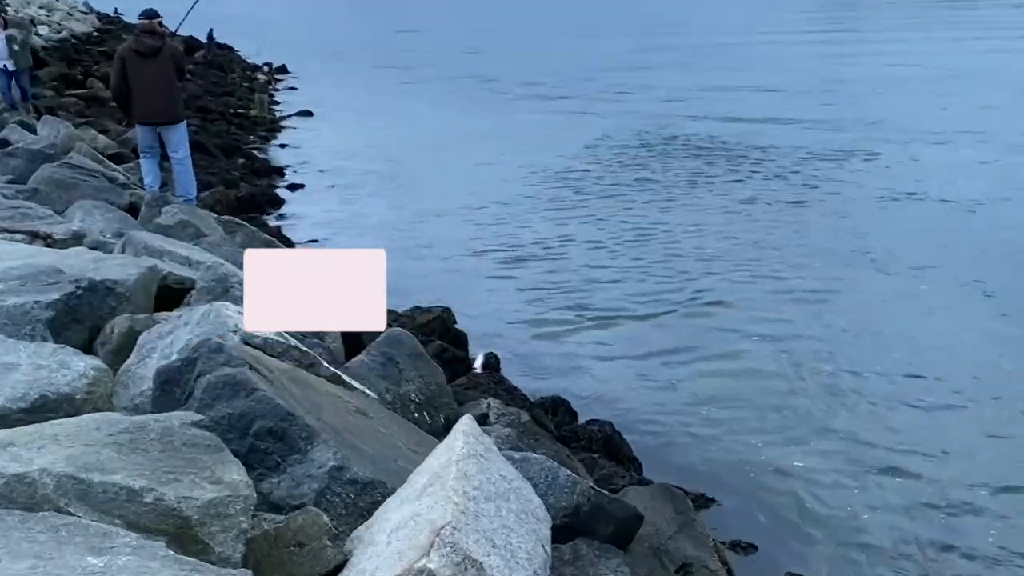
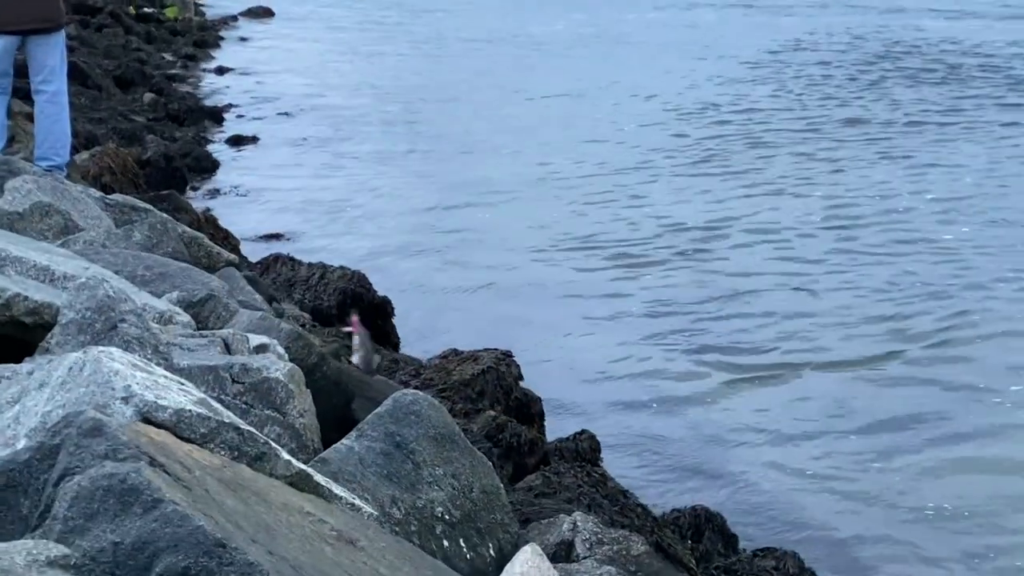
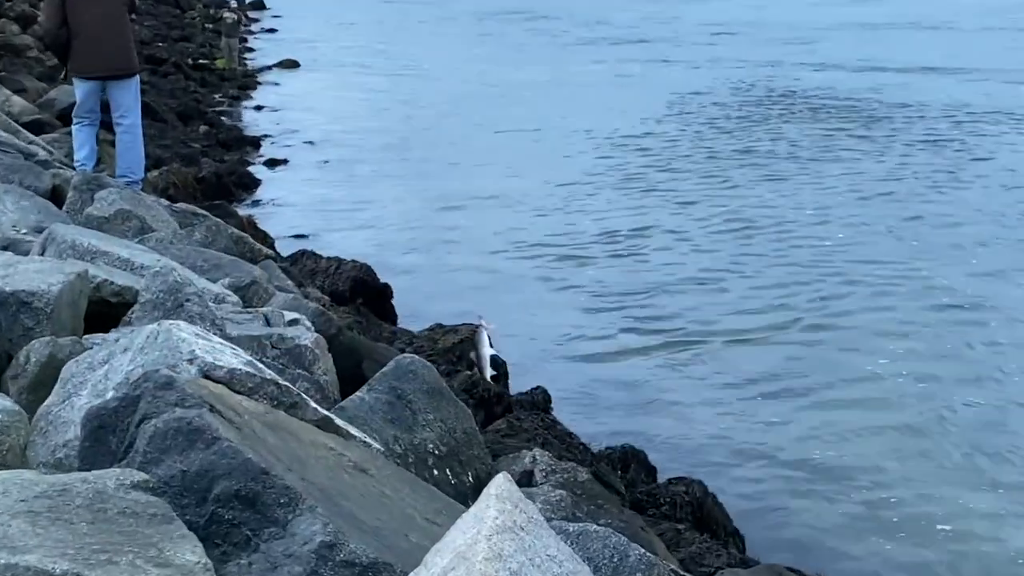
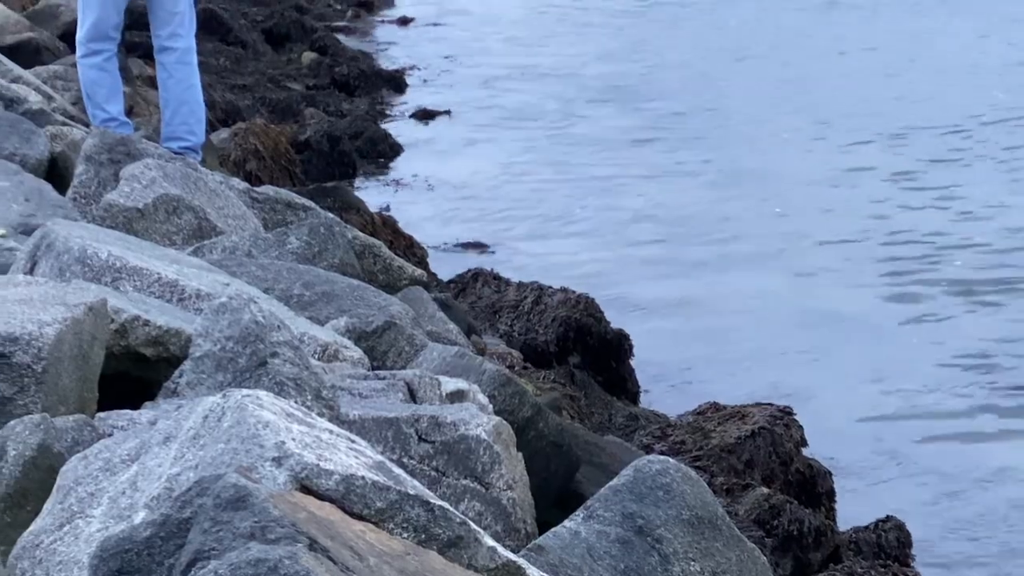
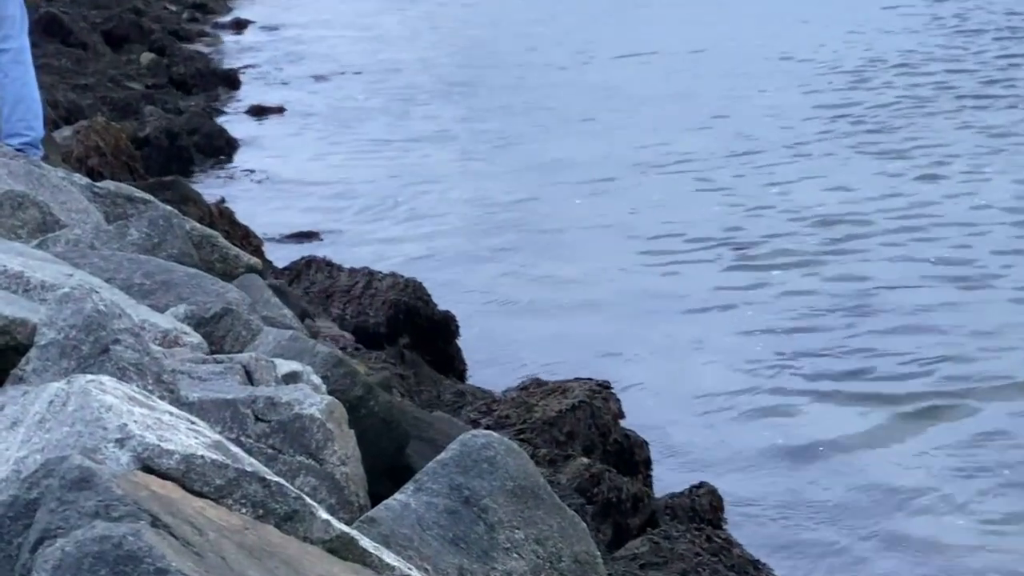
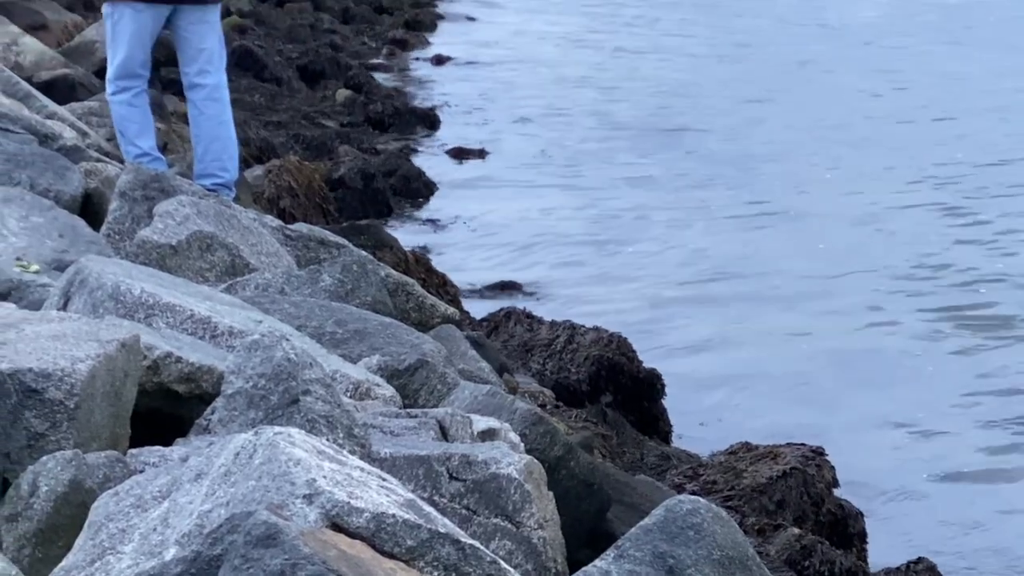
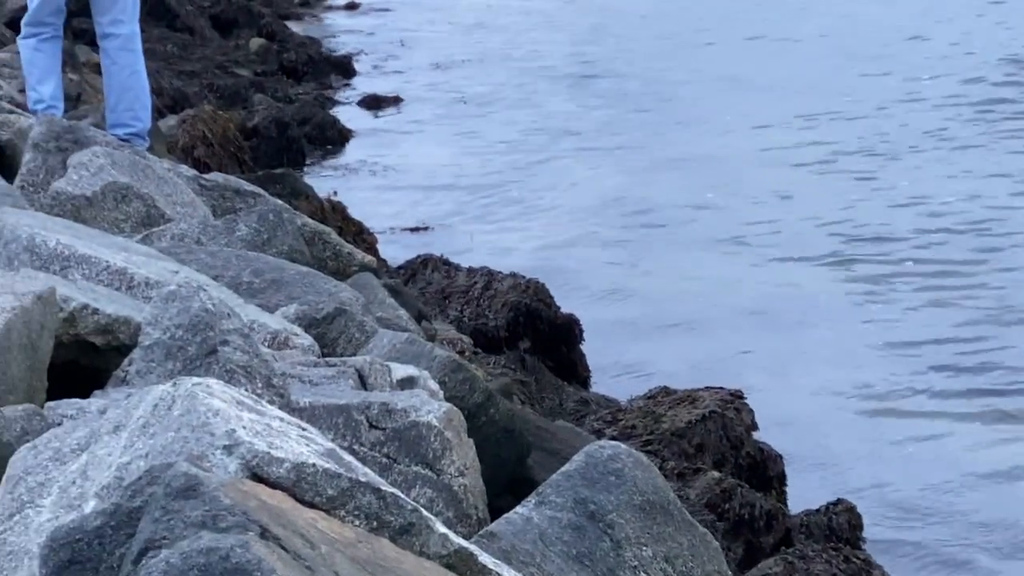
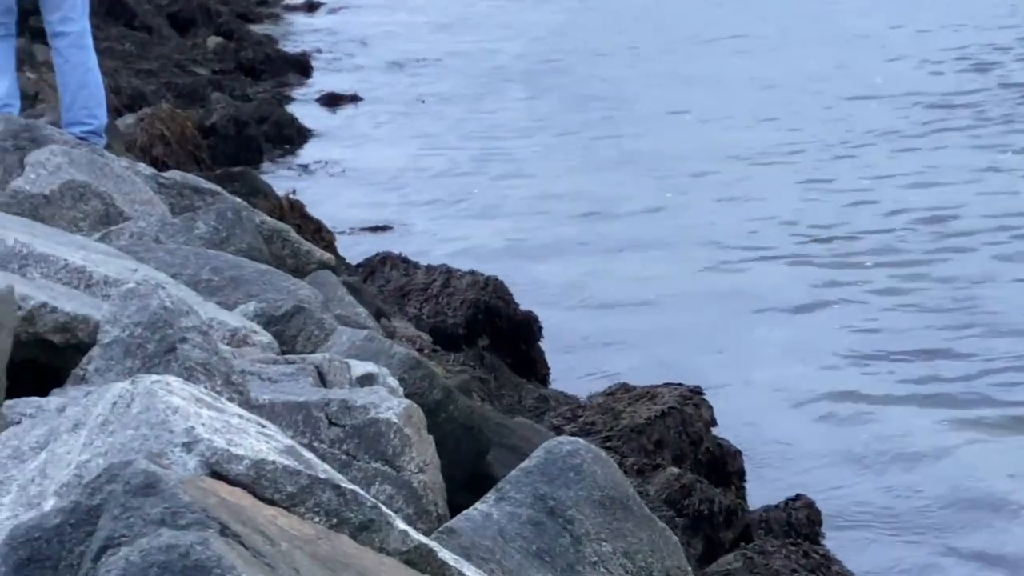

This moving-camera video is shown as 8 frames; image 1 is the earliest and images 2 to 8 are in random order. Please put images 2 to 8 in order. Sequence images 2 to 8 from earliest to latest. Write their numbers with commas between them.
3, 2, 5, 8, 7, 4, 6
